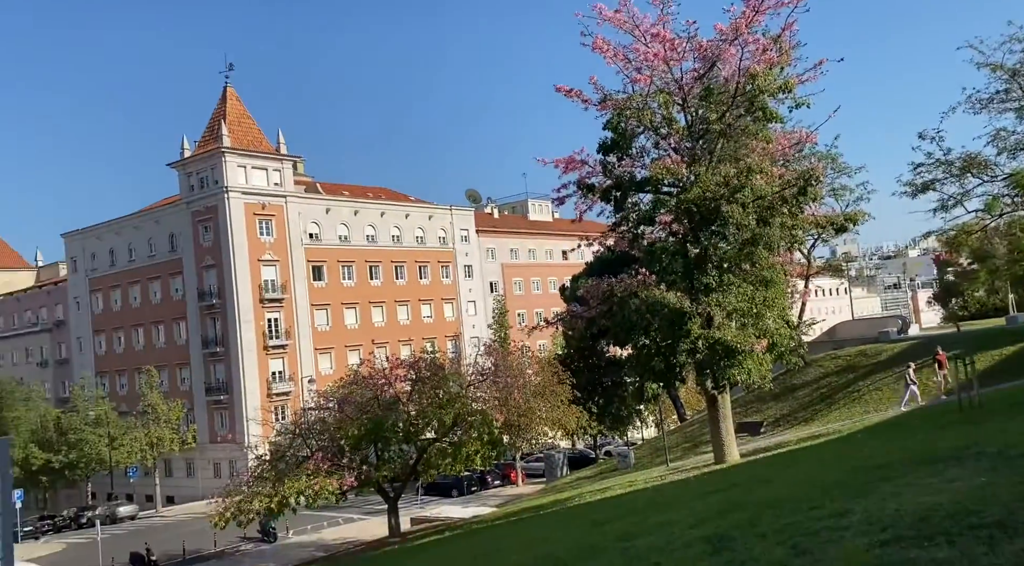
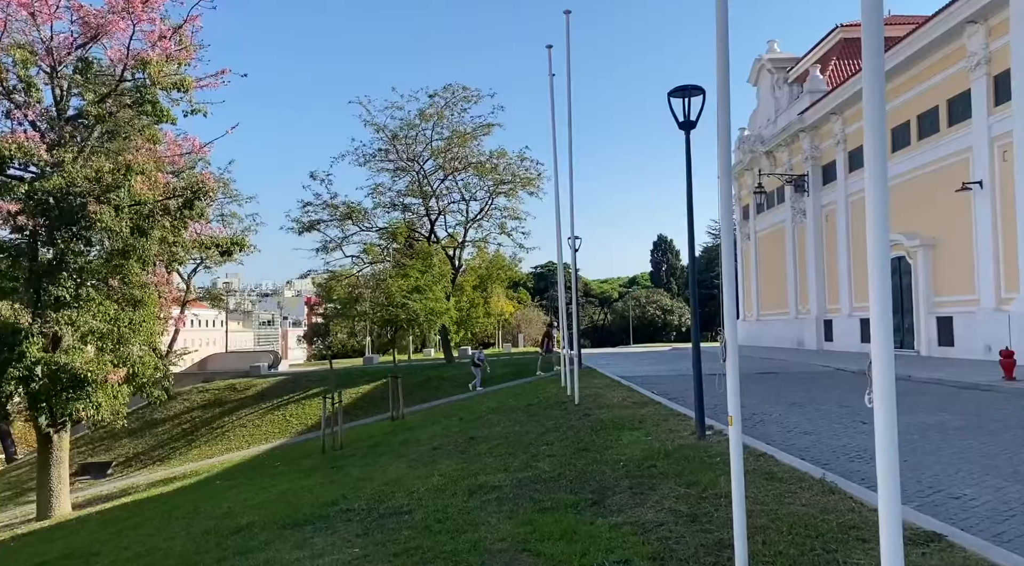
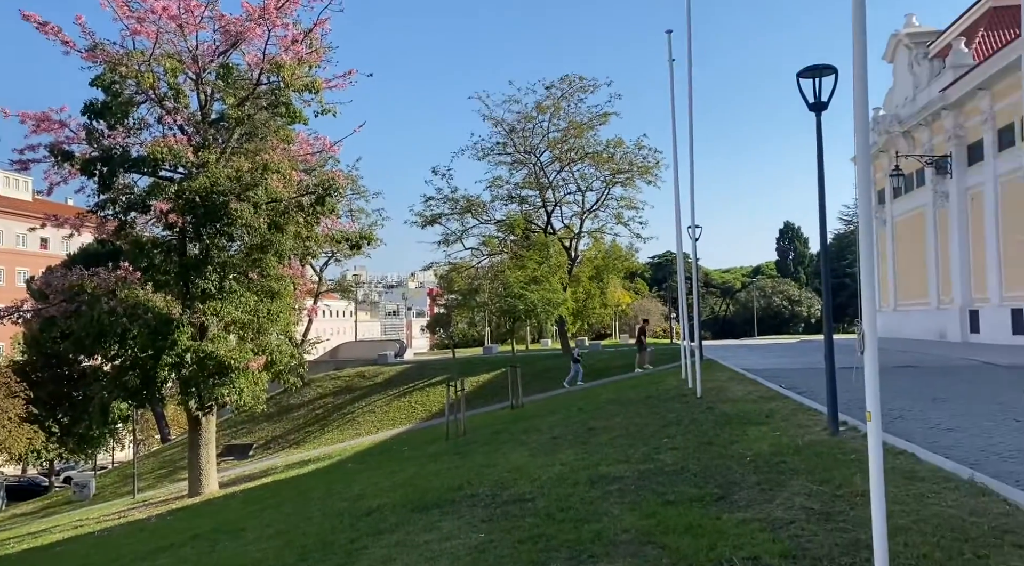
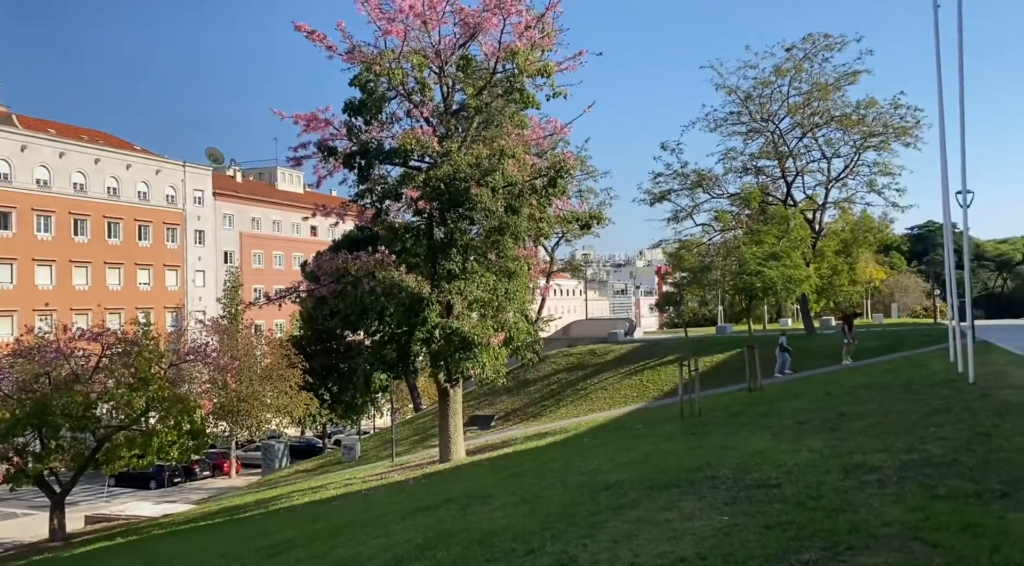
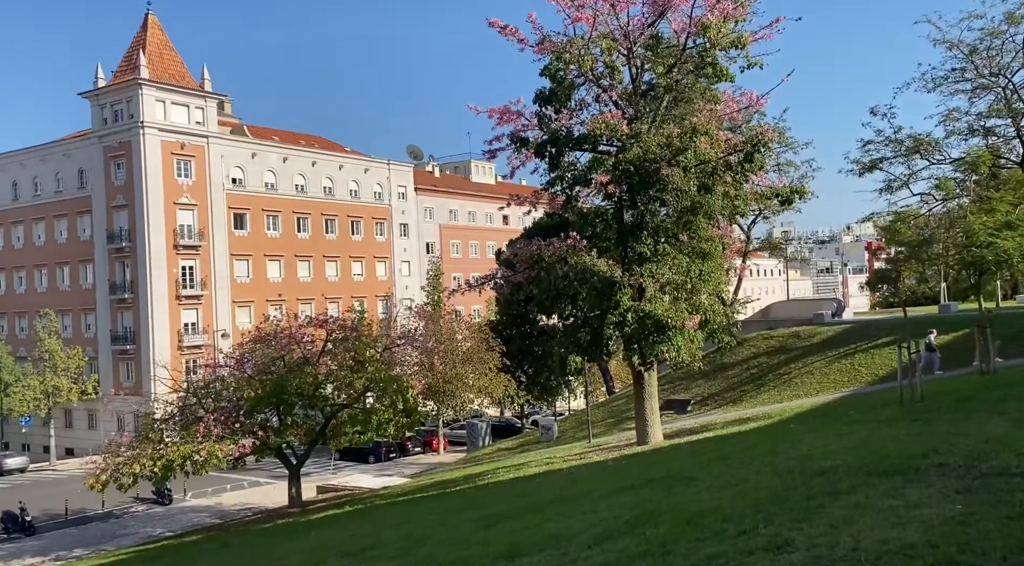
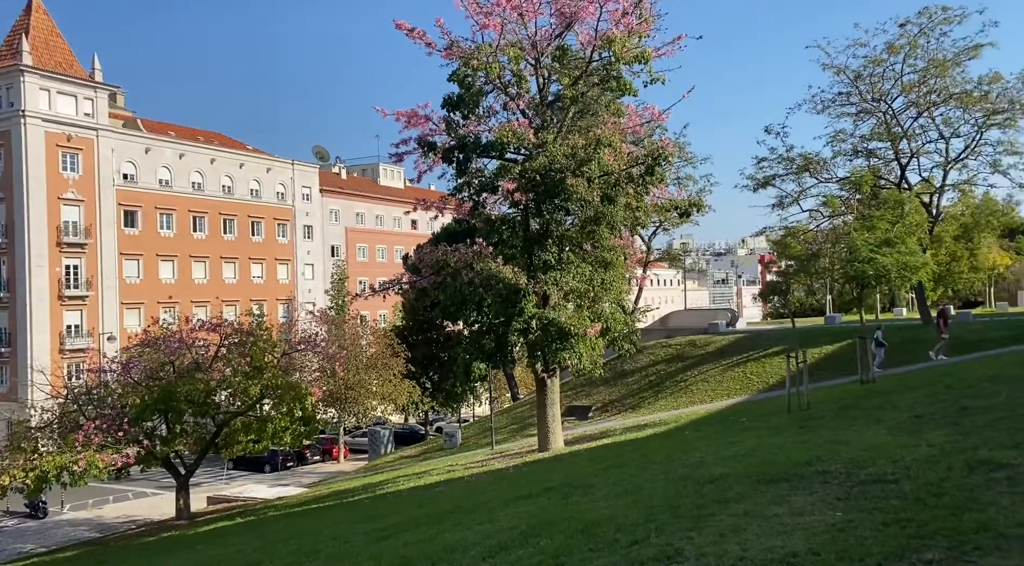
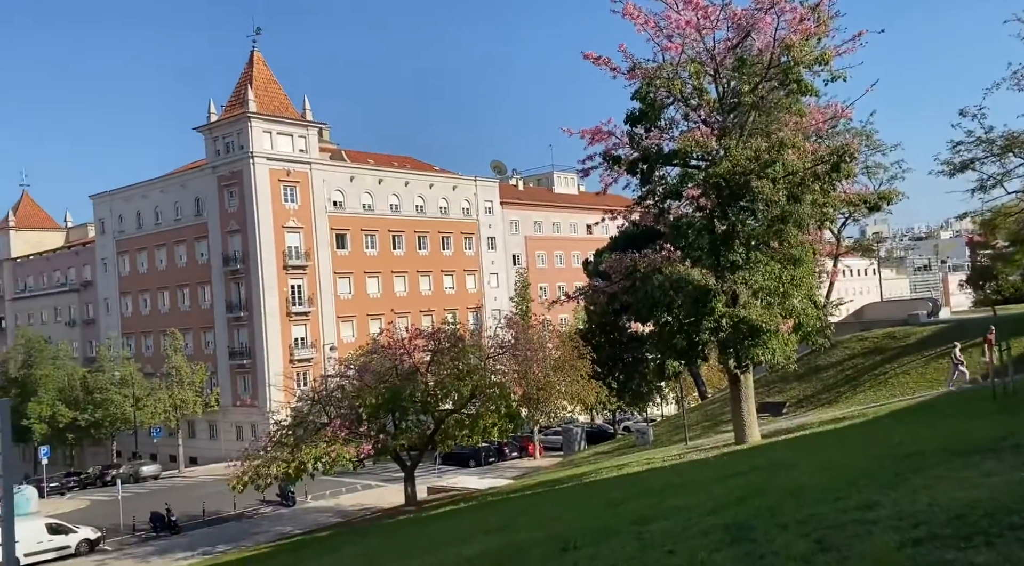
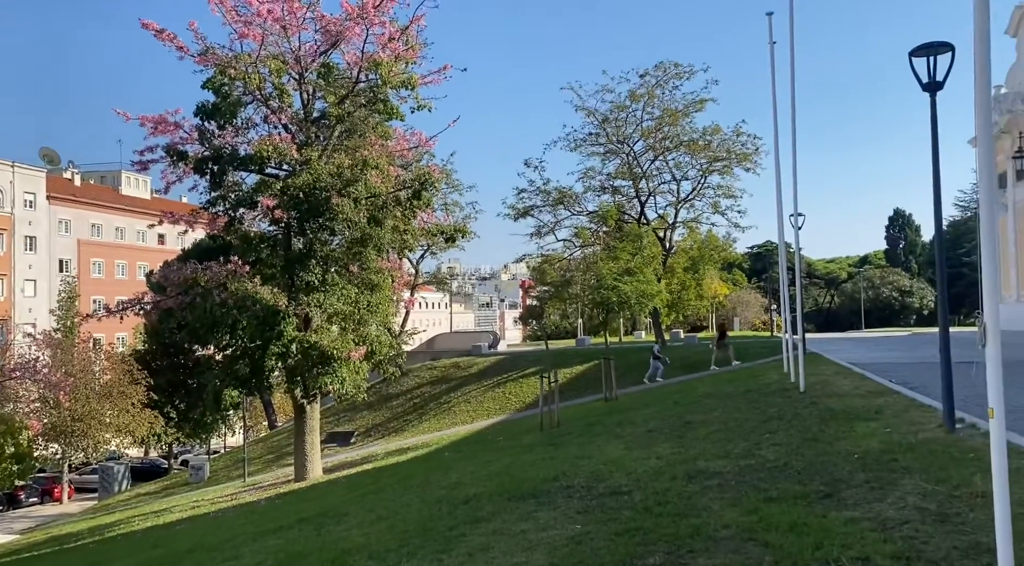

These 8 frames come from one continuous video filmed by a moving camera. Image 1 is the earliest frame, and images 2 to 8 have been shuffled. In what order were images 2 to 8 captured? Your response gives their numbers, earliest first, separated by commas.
7, 5, 6, 4, 8, 3, 2
